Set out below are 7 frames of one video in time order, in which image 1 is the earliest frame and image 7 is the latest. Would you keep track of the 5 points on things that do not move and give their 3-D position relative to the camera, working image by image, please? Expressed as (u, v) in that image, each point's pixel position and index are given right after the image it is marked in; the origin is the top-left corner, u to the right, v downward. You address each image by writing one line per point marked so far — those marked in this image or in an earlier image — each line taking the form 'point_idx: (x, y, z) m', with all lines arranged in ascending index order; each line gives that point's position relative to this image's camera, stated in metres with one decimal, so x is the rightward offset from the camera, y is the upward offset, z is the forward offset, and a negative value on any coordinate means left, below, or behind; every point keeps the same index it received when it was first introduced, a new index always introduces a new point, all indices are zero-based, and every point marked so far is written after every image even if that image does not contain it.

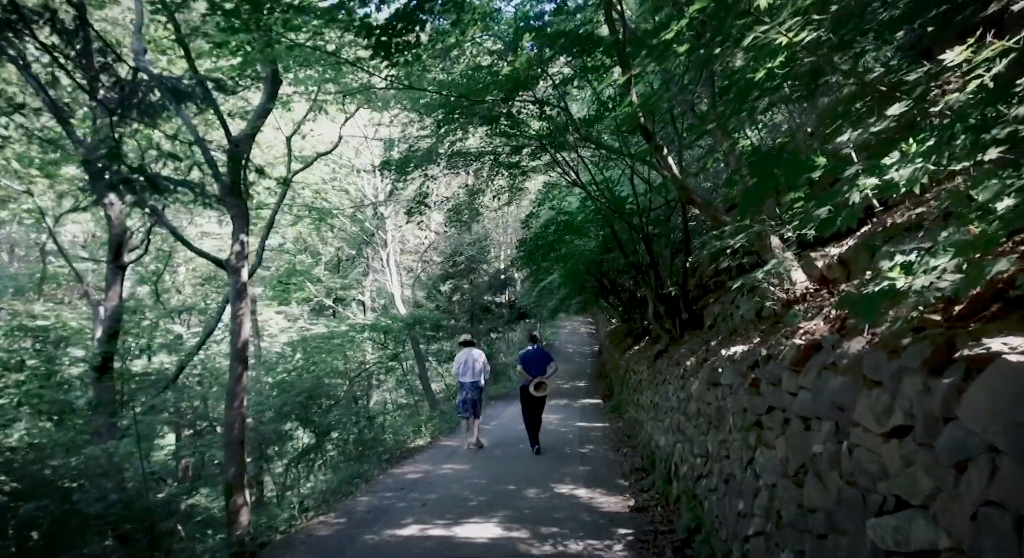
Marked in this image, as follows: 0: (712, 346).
0: (+2.3, -0.8, +7.3) m
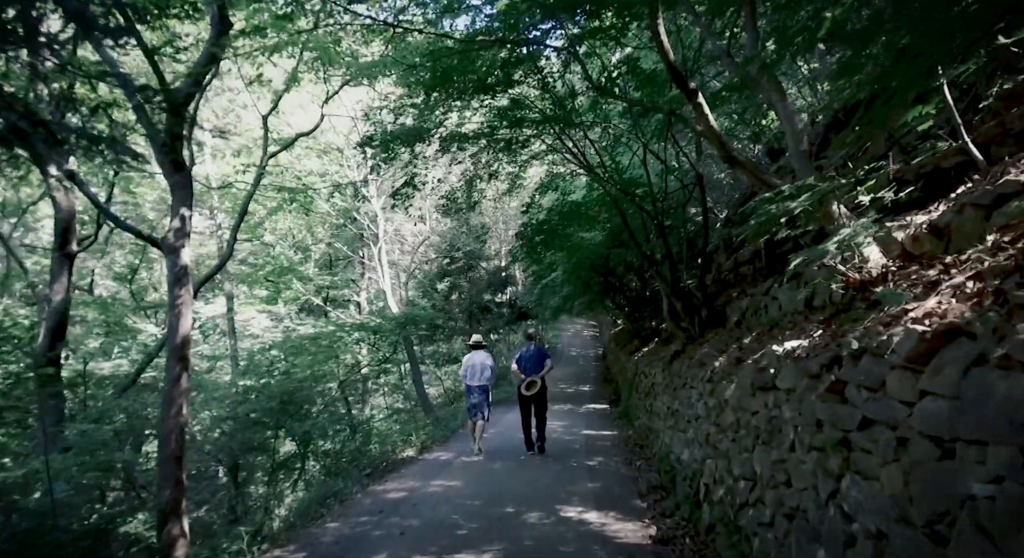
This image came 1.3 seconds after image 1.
0: (+2.3, -0.6, +6.2) m
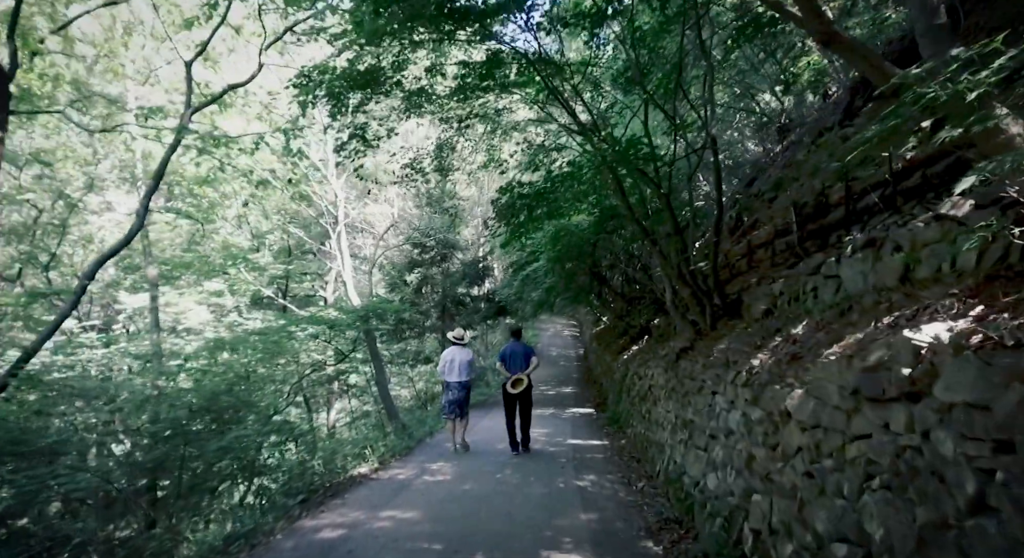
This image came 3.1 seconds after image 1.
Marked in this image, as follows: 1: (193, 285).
0: (+2.1, -0.4, +4.7) m
1: (-6.9, -0.1, +13.7) m
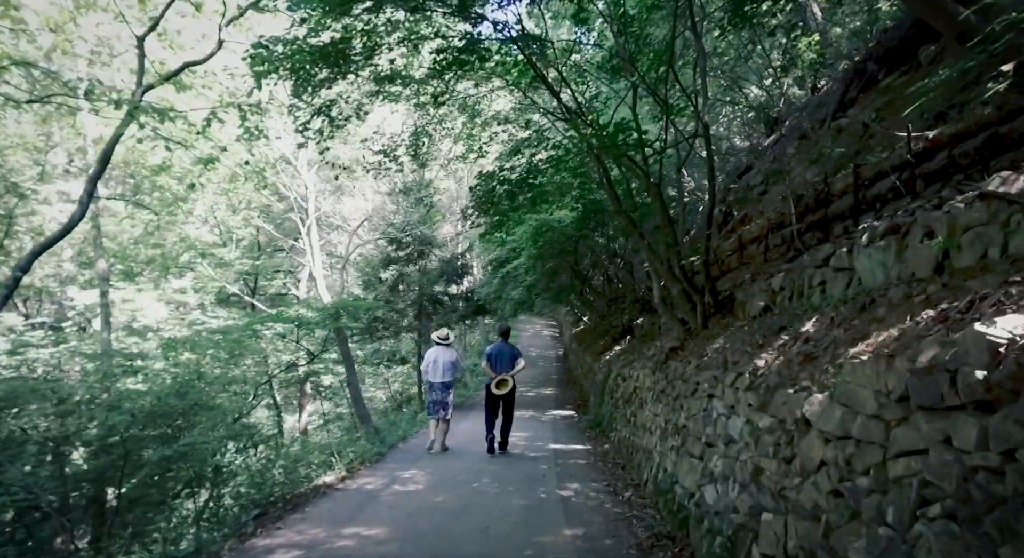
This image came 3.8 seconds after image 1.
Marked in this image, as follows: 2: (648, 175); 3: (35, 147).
0: (+2.0, -0.4, +4.2) m
1: (-7.4, 0.0, +12.9) m
2: (+1.7, +1.3, +7.8) m
3: (-8.7, +2.4, +11.6) m
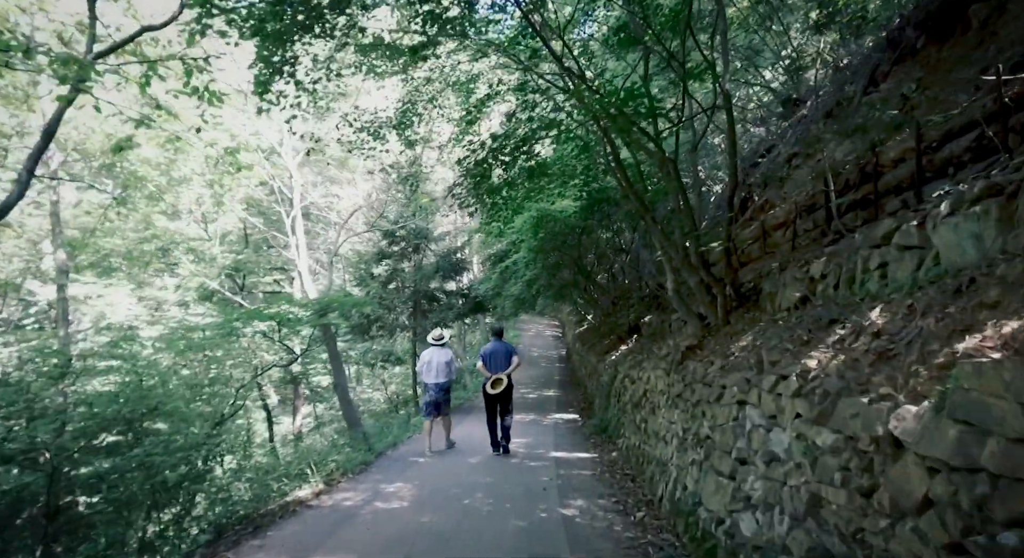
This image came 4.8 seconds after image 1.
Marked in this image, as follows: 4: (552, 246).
0: (+1.9, -0.2, +3.3) m
1: (-7.4, +0.1, +12.1) m
2: (+1.6, +1.4, +6.9) m
3: (-8.7, +2.5, +10.7) m
4: (+0.8, +0.7, +13.2) m
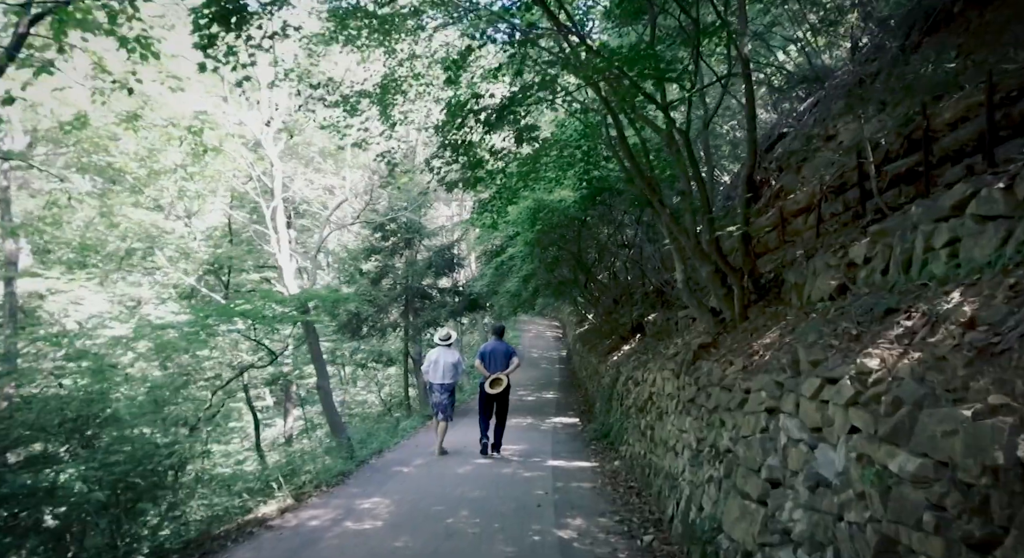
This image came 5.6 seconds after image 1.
0: (+1.8, -0.1, +2.5) m
1: (-7.5, +0.2, +11.4) m
2: (+1.5, +1.5, +6.1) m
3: (-8.8, +2.6, +10.0) m
4: (+0.8, +0.7, +12.4) m
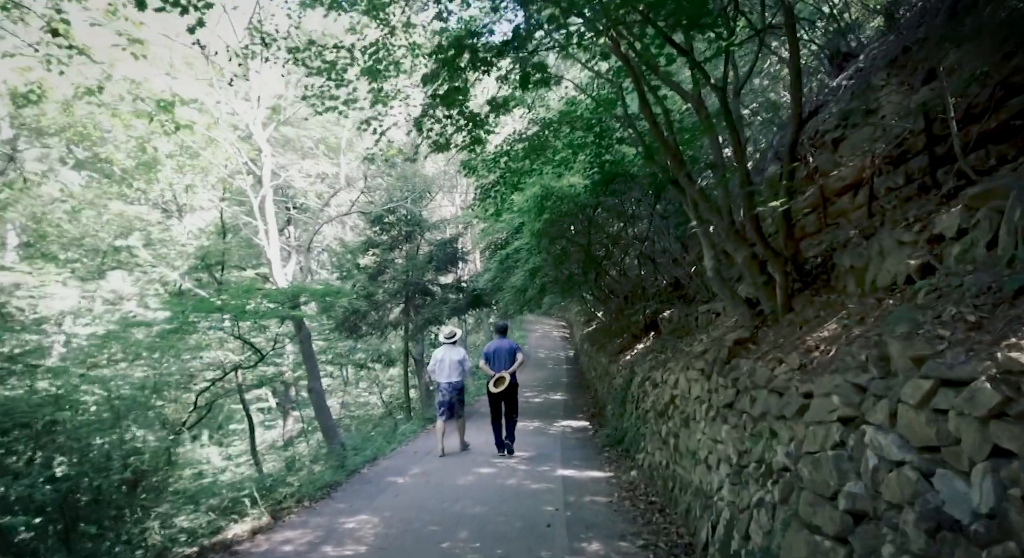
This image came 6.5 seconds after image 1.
0: (+1.8, 0.0, +1.7) m
1: (-7.4, +0.3, +10.6) m
2: (+1.6, +1.6, +5.3) m
3: (-8.7, +2.7, +9.3) m
4: (+0.9, +0.9, +11.6) m
